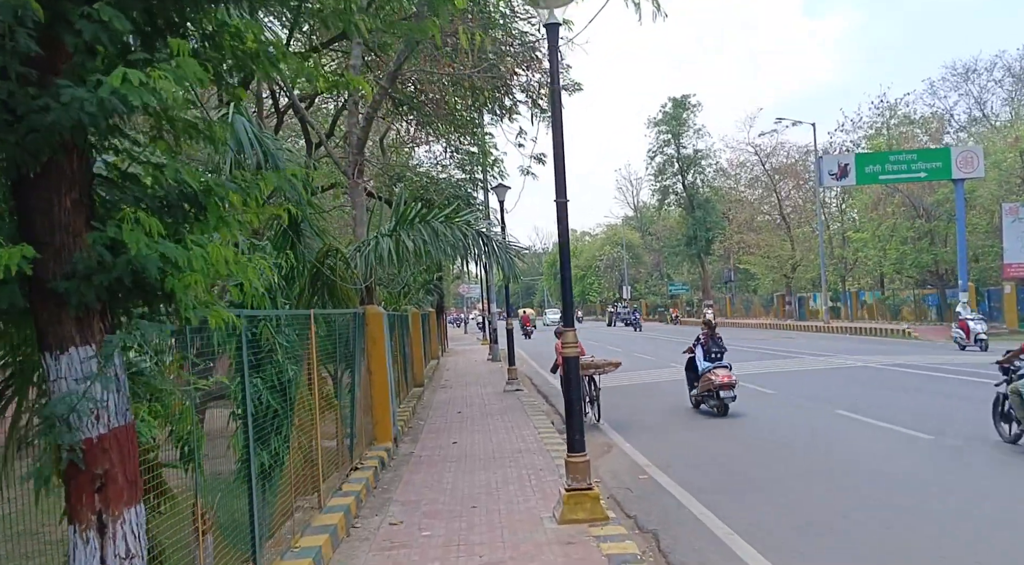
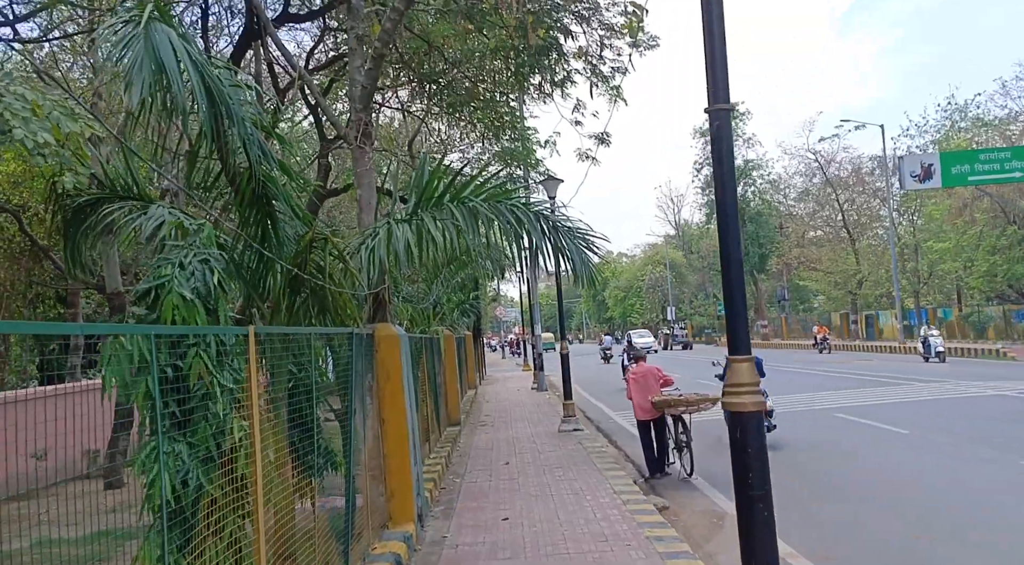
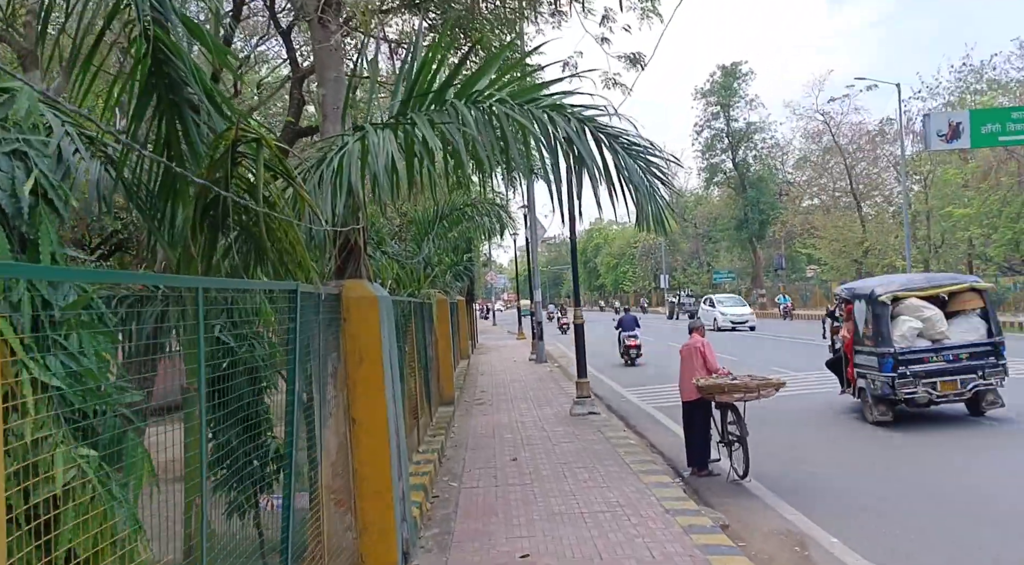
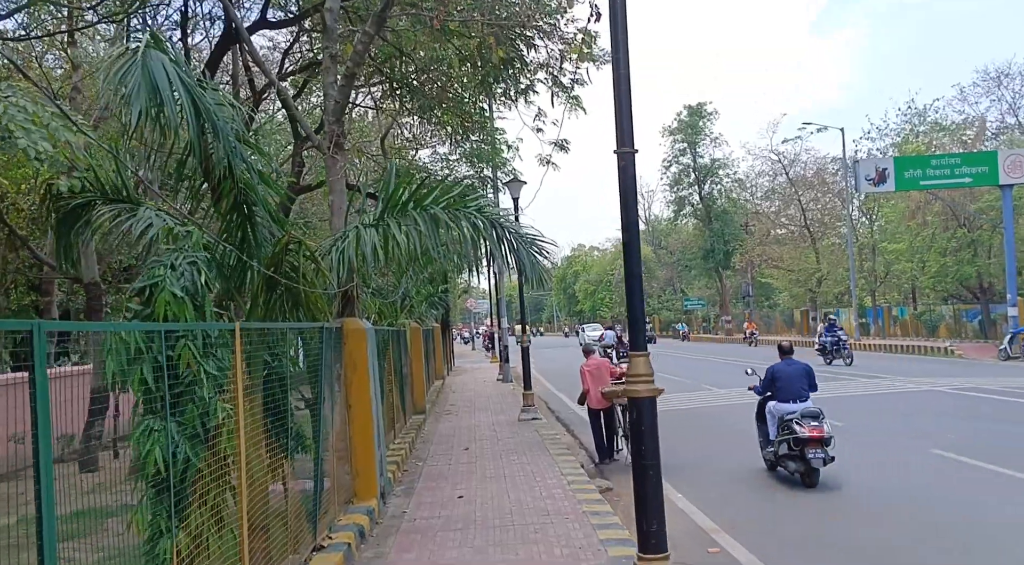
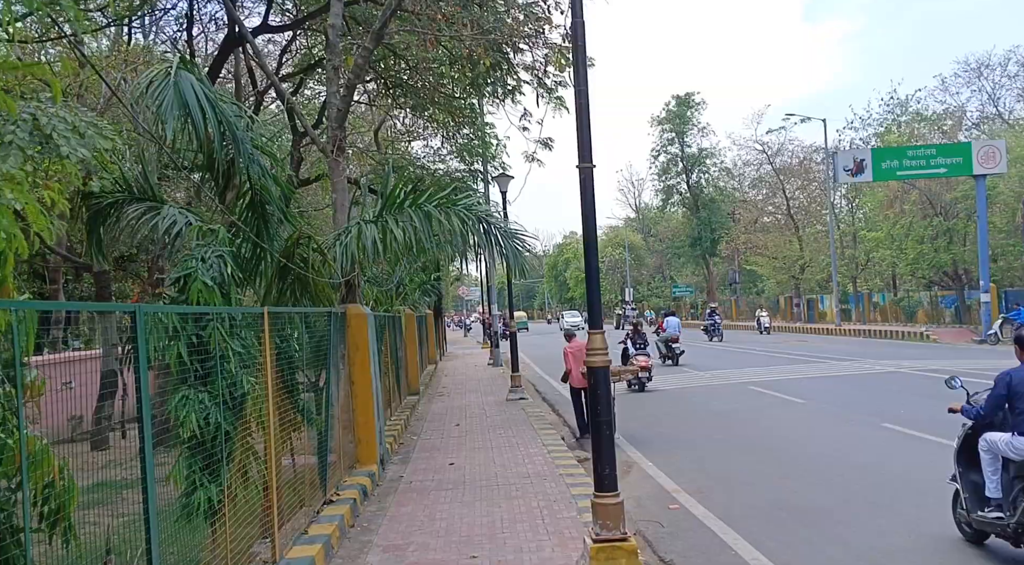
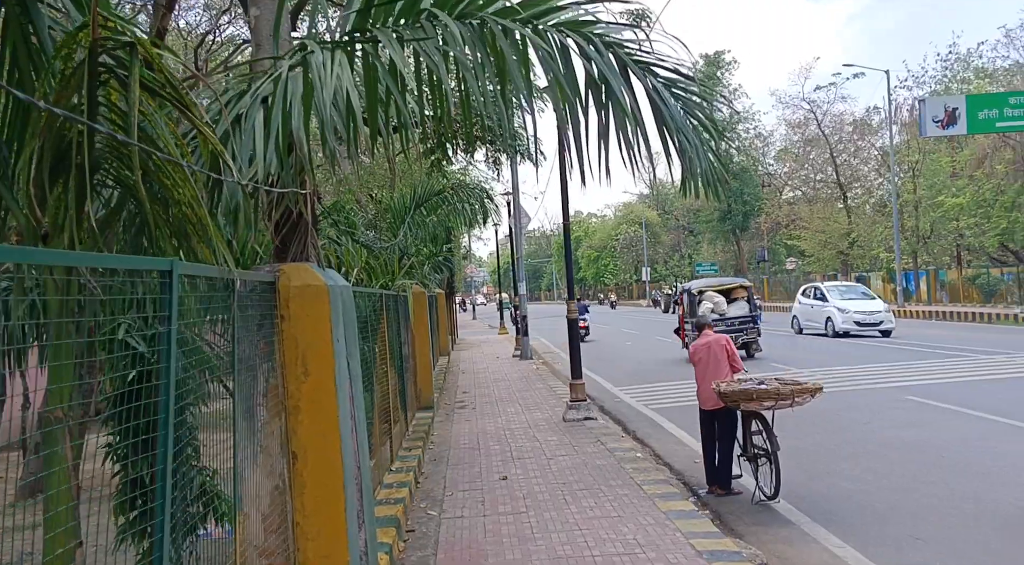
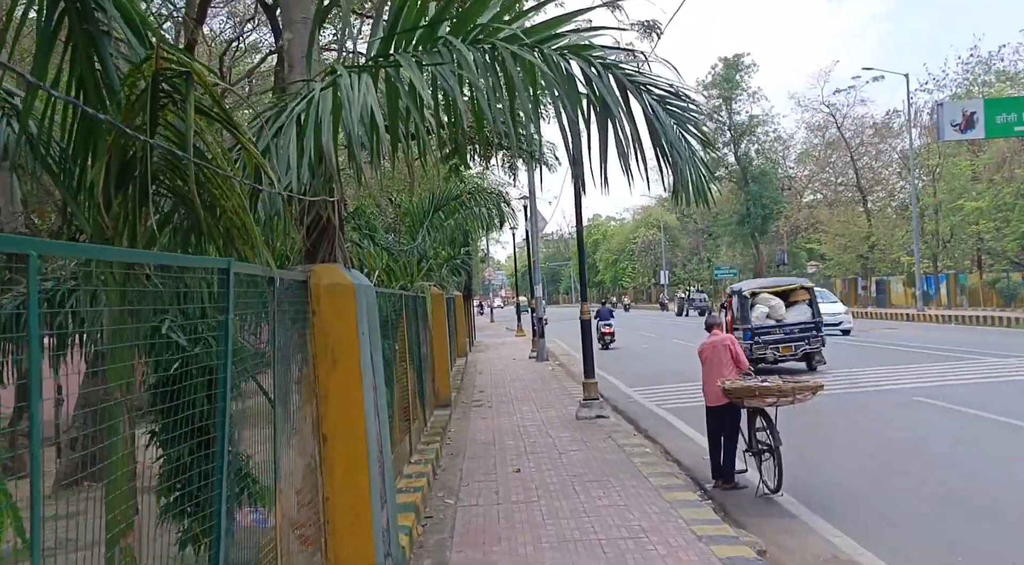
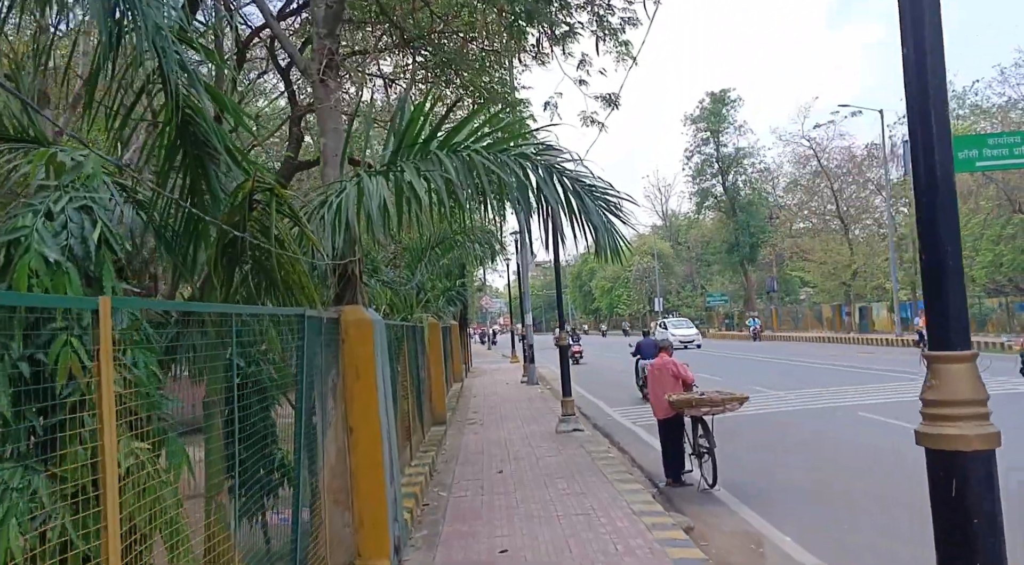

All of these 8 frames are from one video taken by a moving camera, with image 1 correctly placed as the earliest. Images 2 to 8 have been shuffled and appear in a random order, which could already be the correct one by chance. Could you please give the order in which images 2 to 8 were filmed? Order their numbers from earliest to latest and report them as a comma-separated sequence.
5, 4, 2, 8, 3, 7, 6
